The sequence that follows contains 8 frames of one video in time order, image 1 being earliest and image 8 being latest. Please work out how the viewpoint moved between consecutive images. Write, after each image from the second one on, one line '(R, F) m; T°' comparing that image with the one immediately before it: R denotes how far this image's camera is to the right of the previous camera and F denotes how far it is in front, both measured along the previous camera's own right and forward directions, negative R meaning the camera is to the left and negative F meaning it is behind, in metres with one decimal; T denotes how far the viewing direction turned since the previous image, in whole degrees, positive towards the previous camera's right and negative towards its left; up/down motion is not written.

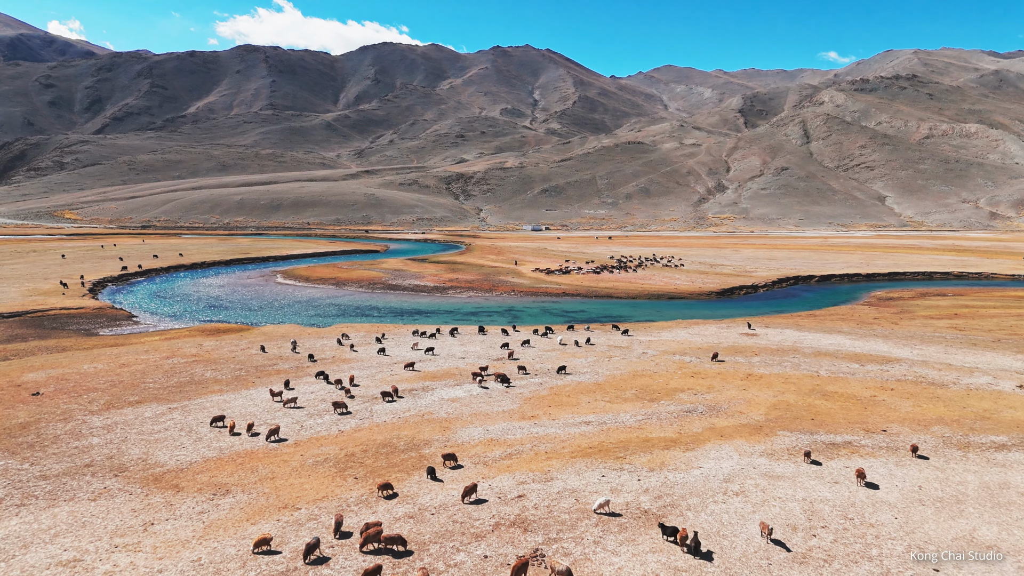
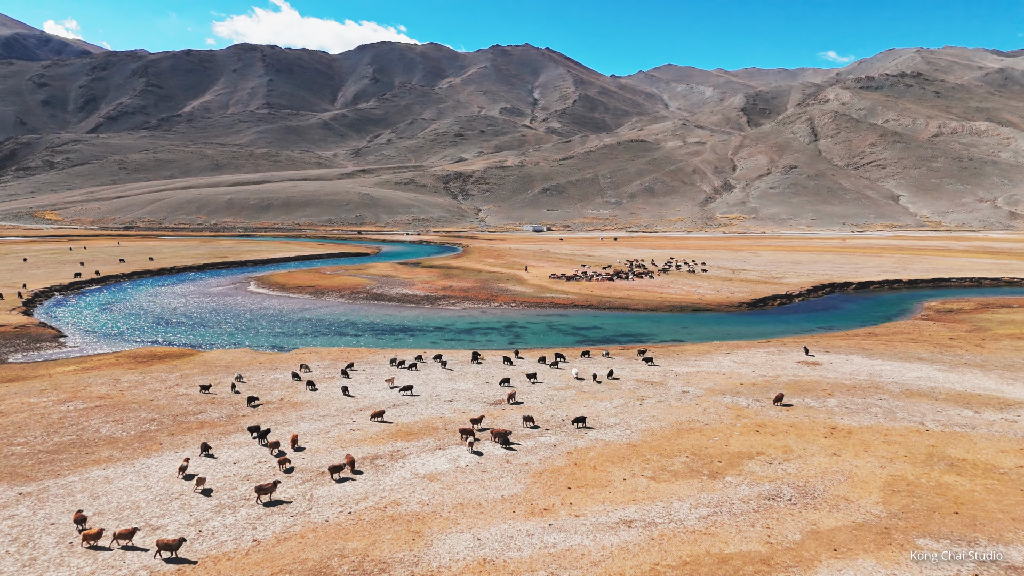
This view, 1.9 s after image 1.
(-0.1, +6.8) m; 0°
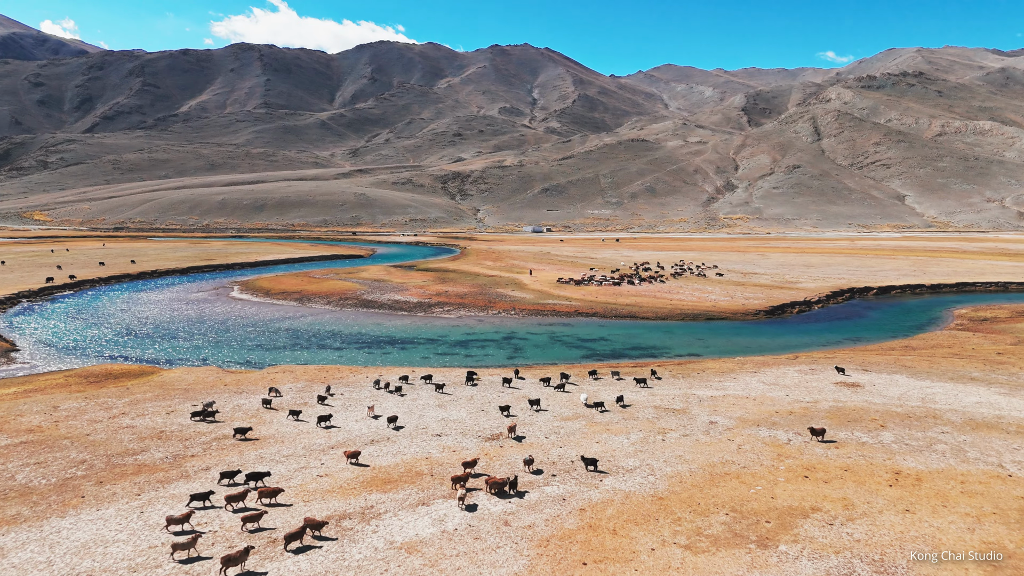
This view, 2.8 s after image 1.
(0.0, +3.3) m; 0°
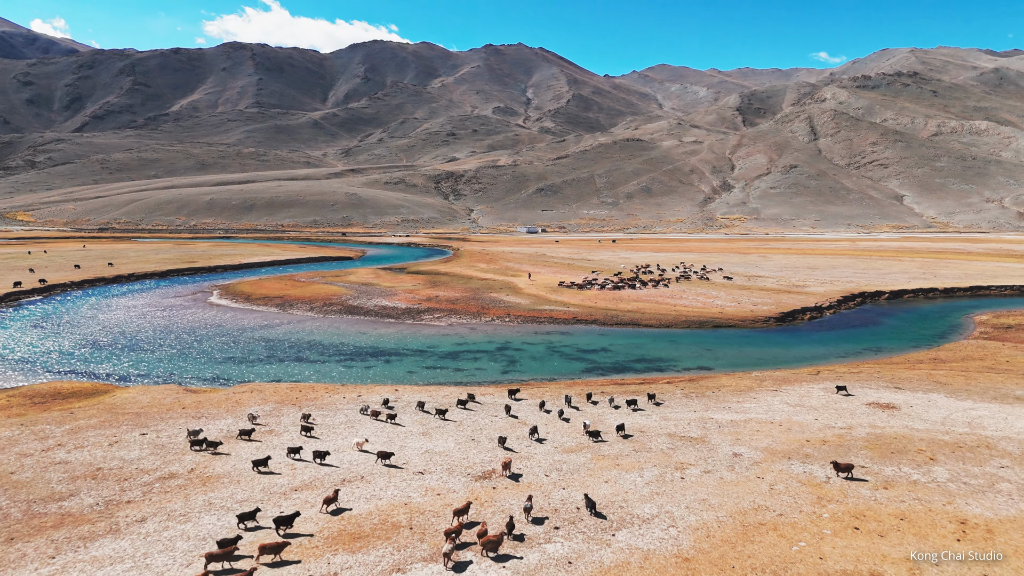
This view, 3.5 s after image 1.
(0.0, +2.6) m; 0°
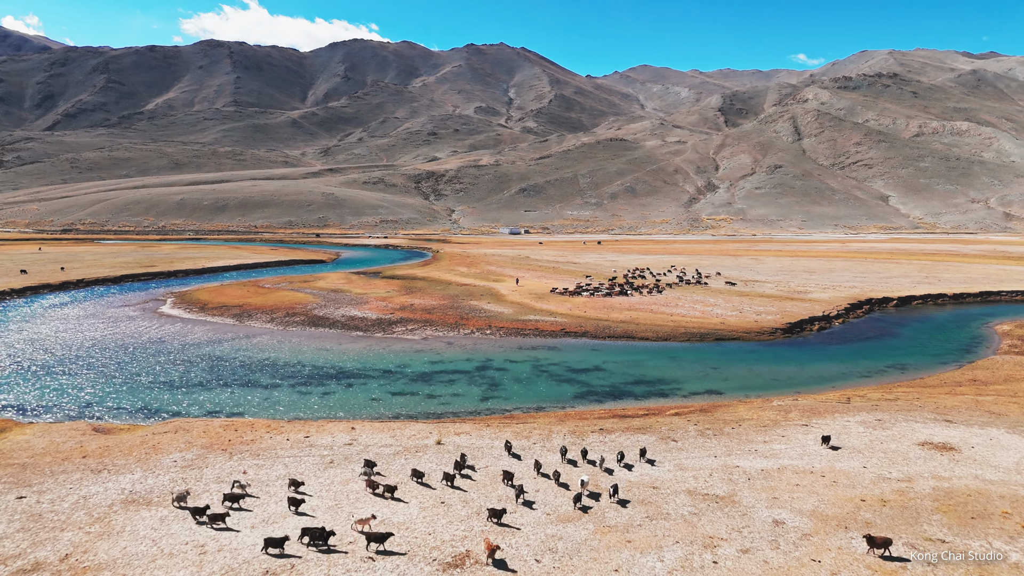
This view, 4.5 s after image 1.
(+0.1, +3.9) m; +1°
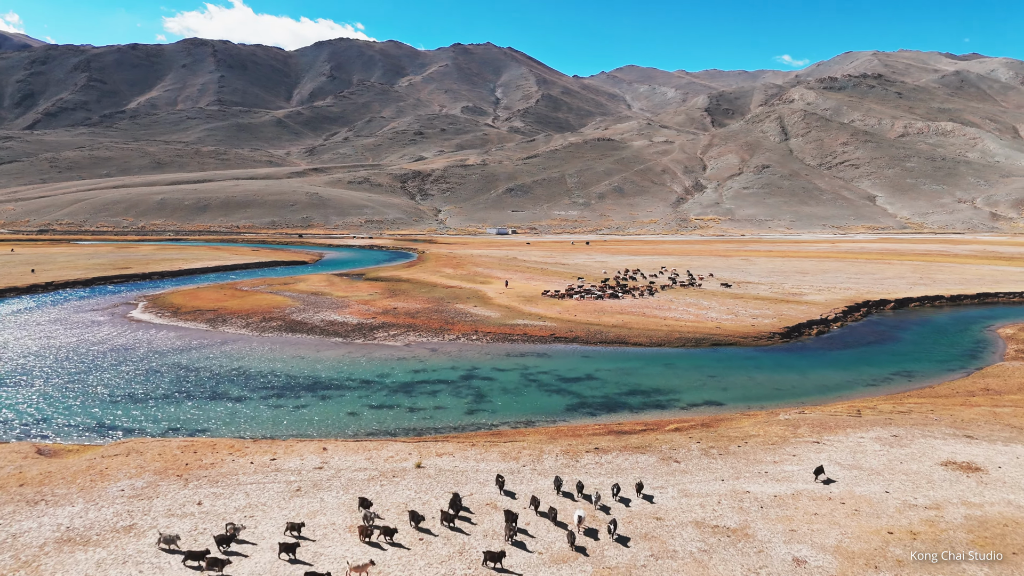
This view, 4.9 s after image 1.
(0.0, +1.6) m; +1°
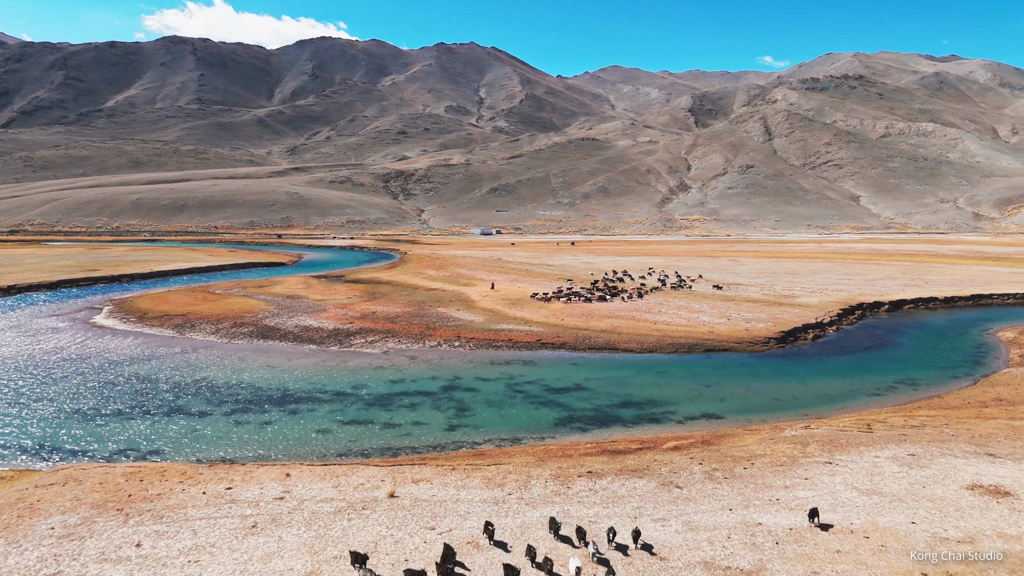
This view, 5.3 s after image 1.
(0.0, +1.7) m; +1°
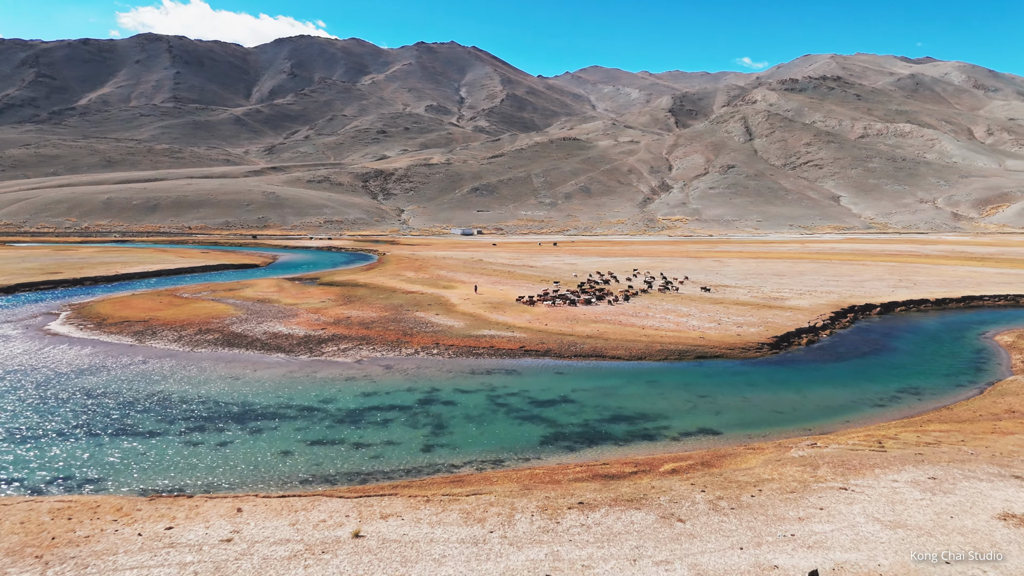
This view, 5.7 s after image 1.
(0.0, +1.8) m; +1°
